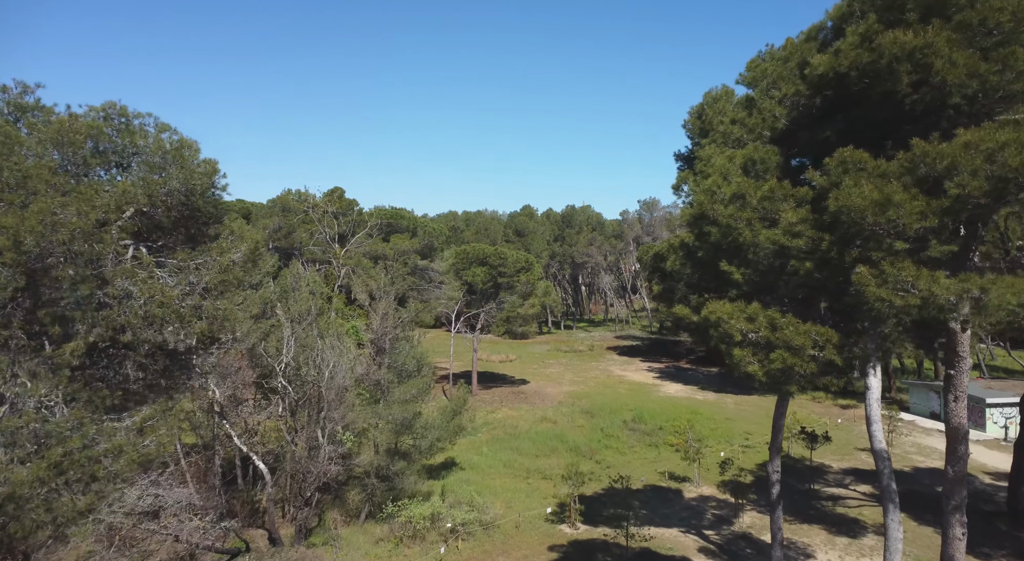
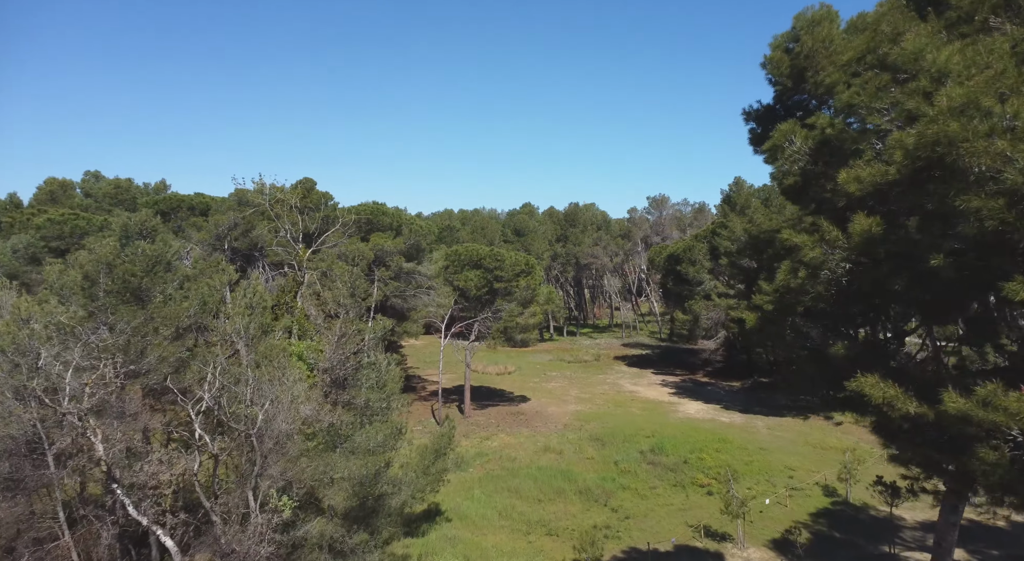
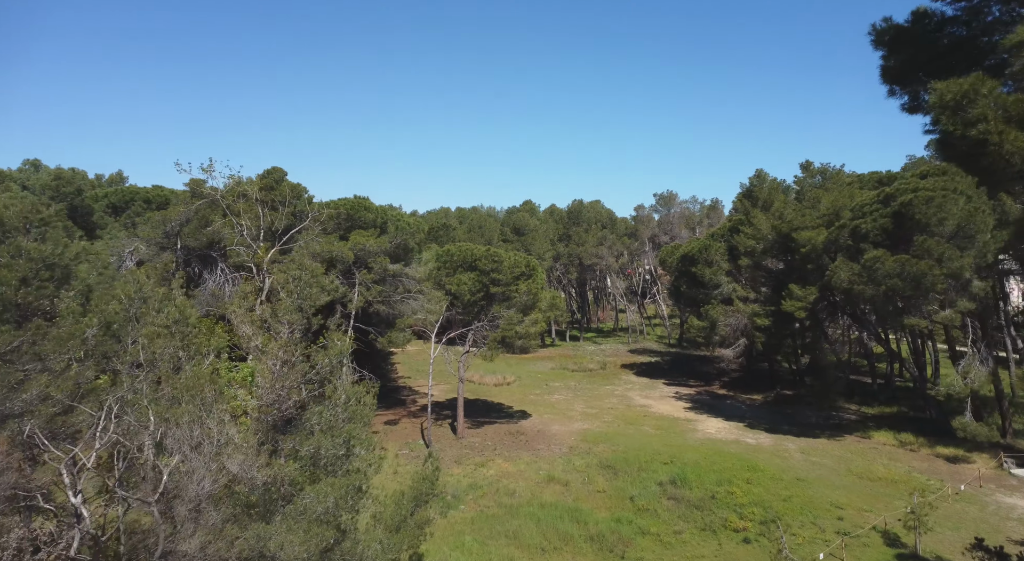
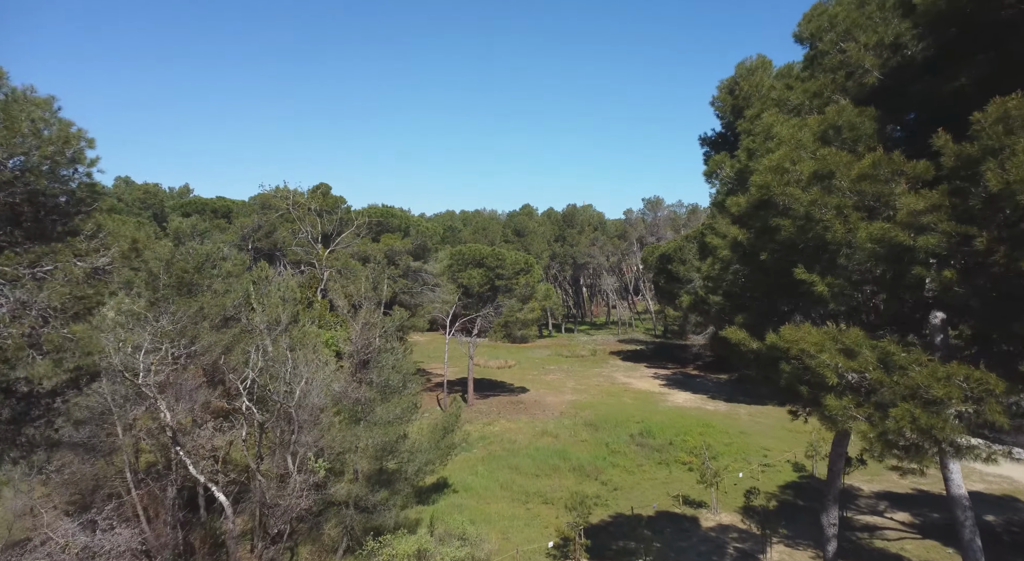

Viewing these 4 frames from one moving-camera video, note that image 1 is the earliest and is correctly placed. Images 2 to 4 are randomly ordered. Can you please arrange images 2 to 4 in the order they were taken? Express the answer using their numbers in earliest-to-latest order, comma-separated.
4, 2, 3
